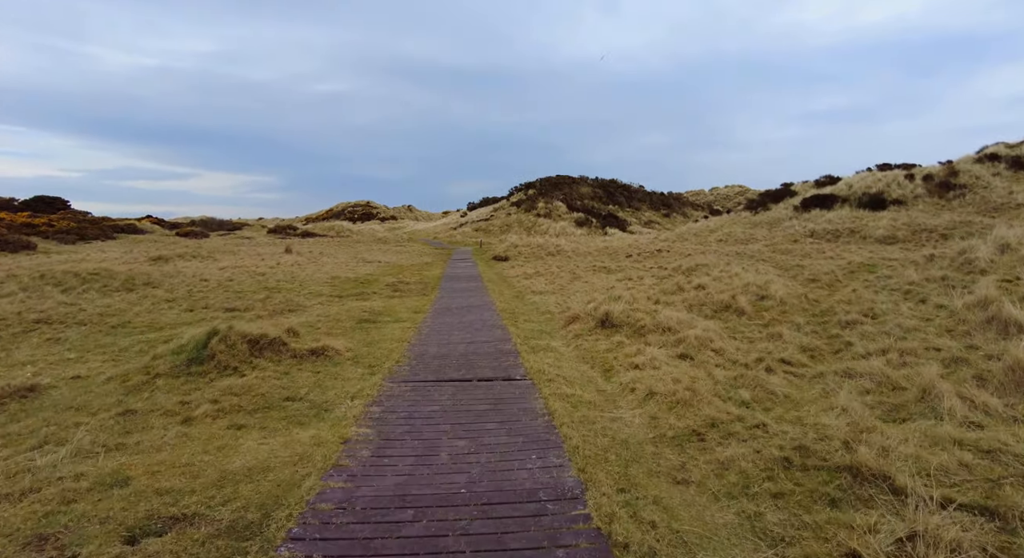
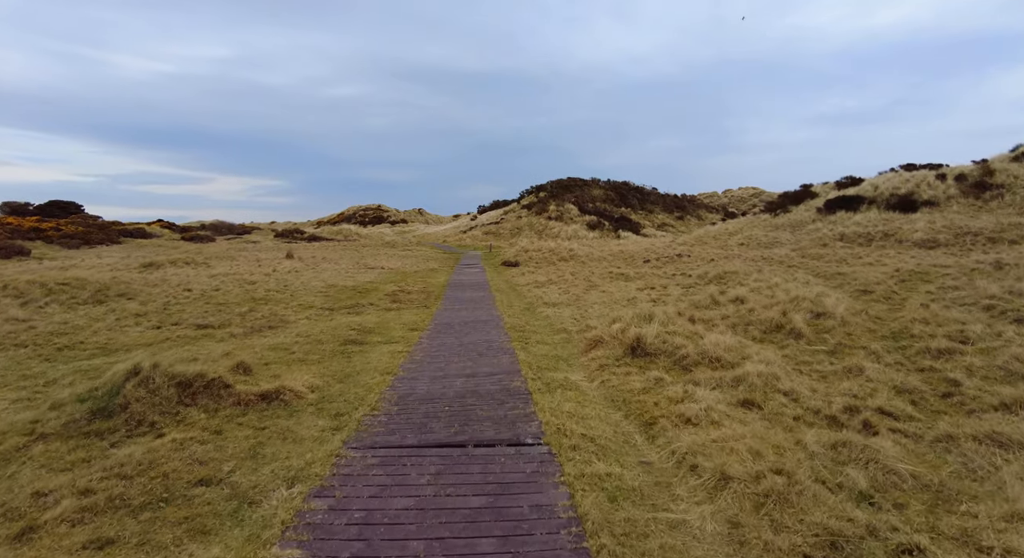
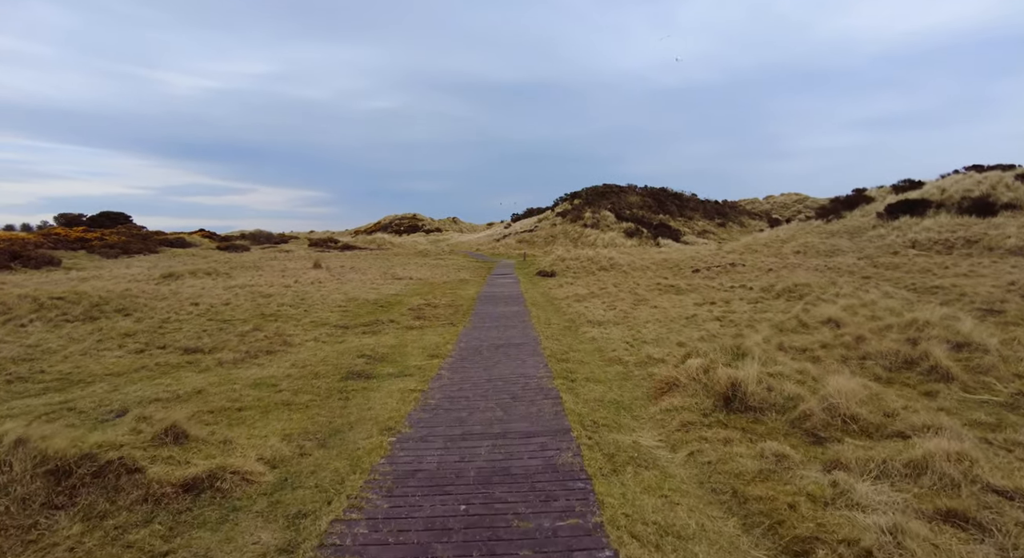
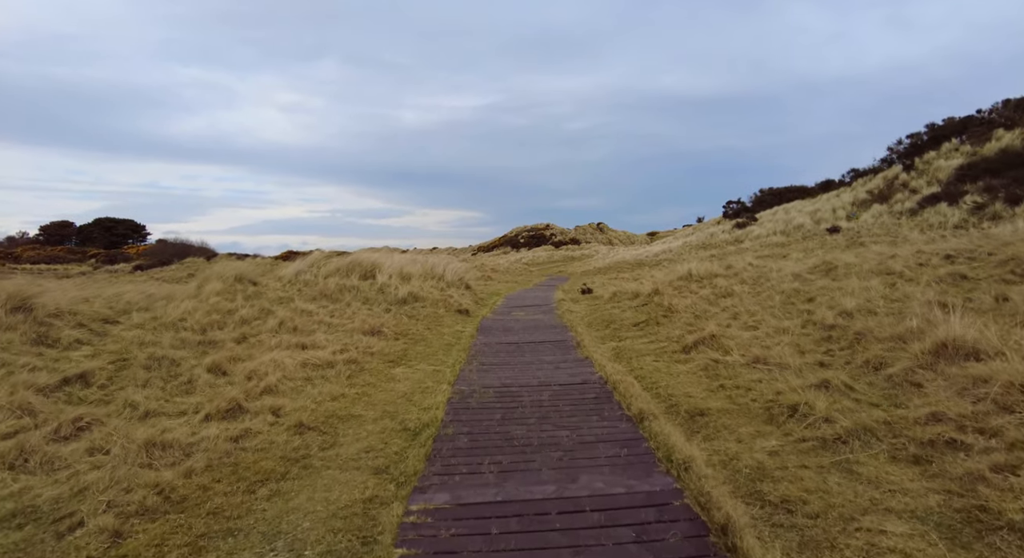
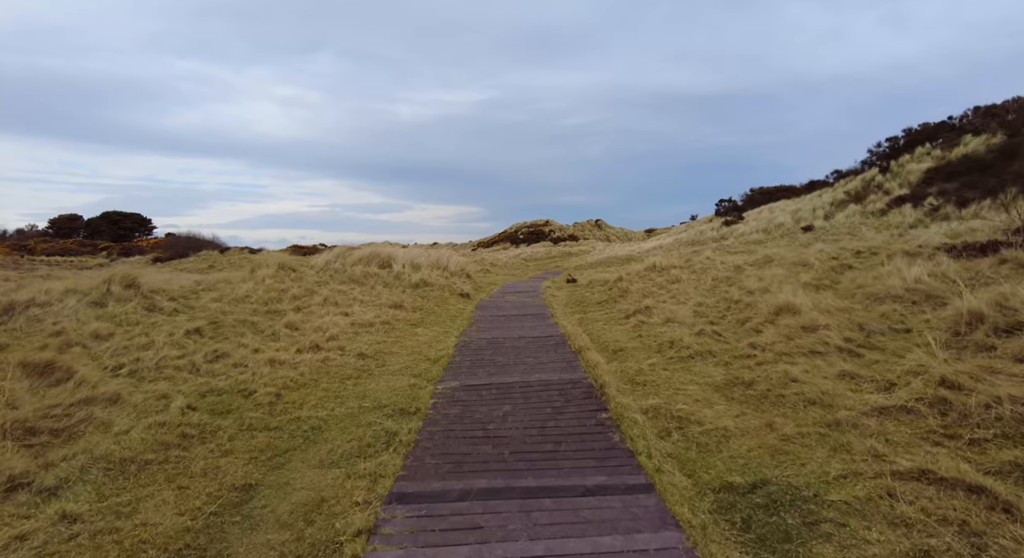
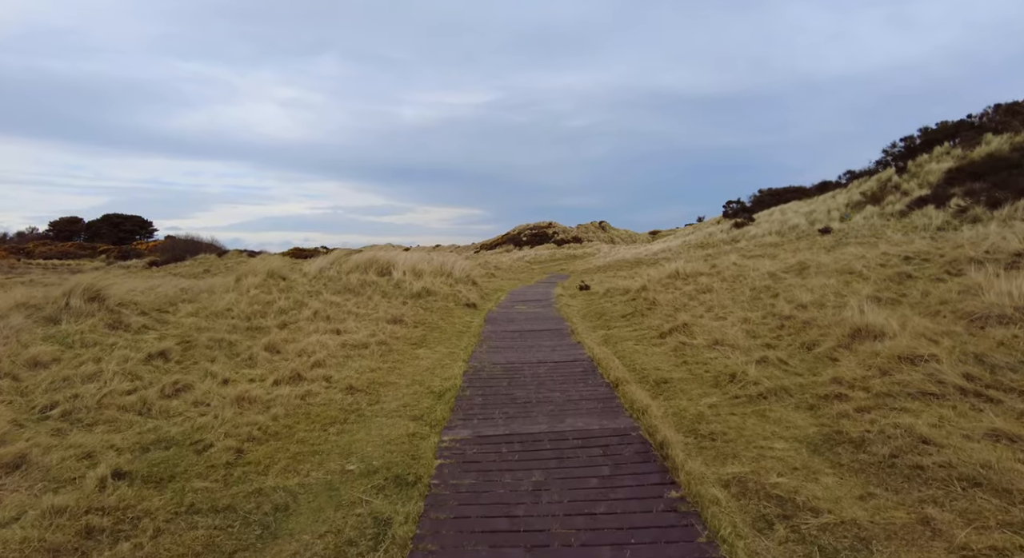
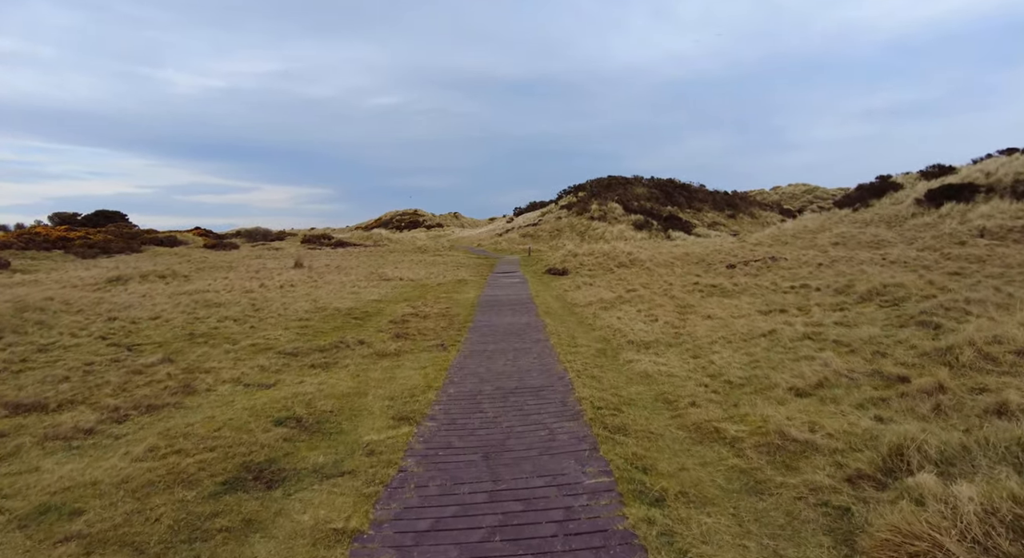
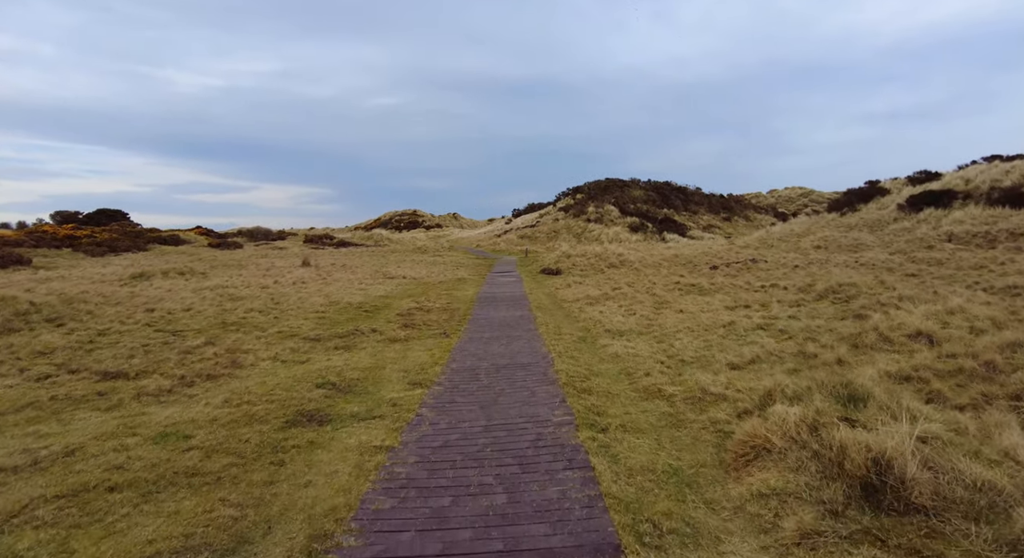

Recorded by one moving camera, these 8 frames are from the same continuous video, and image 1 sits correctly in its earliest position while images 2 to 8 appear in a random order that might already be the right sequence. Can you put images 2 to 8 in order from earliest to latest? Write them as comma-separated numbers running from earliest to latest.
2, 3, 8, 7, 5, 6, 4
